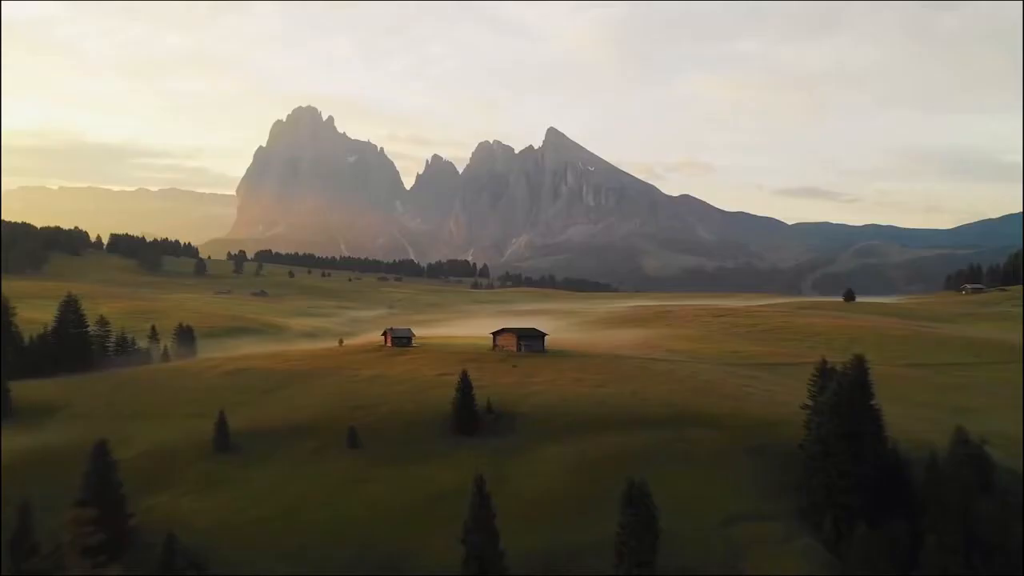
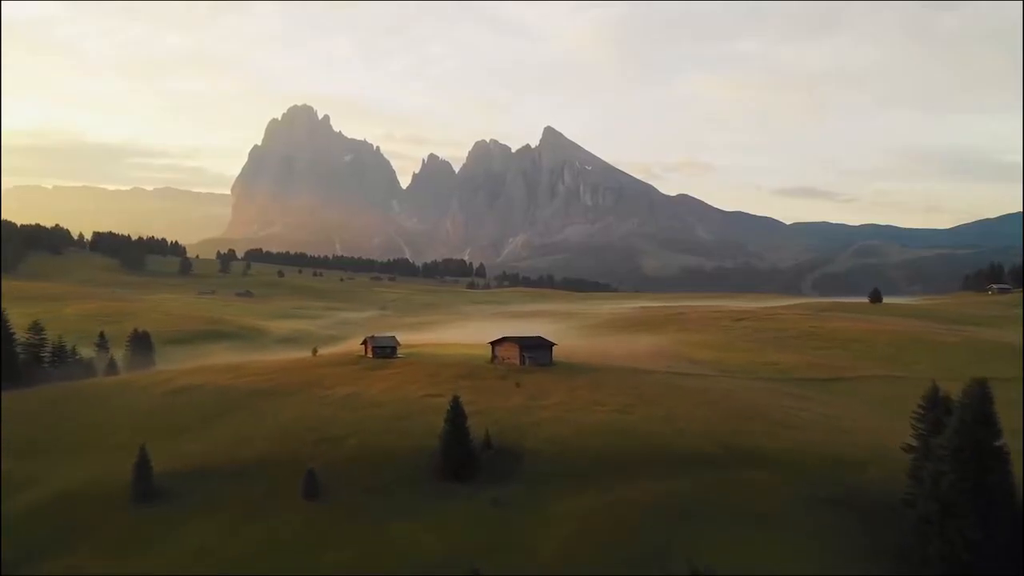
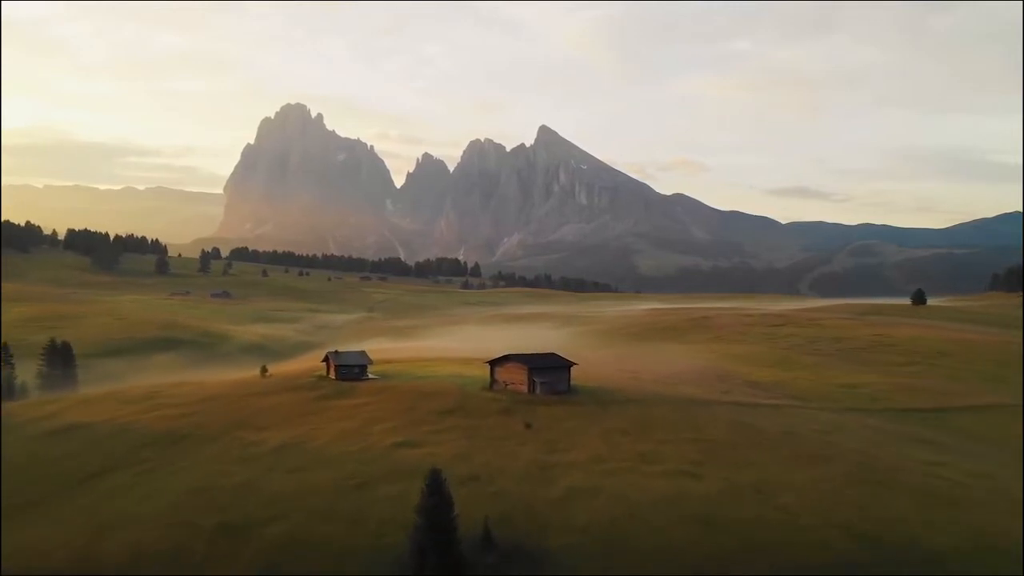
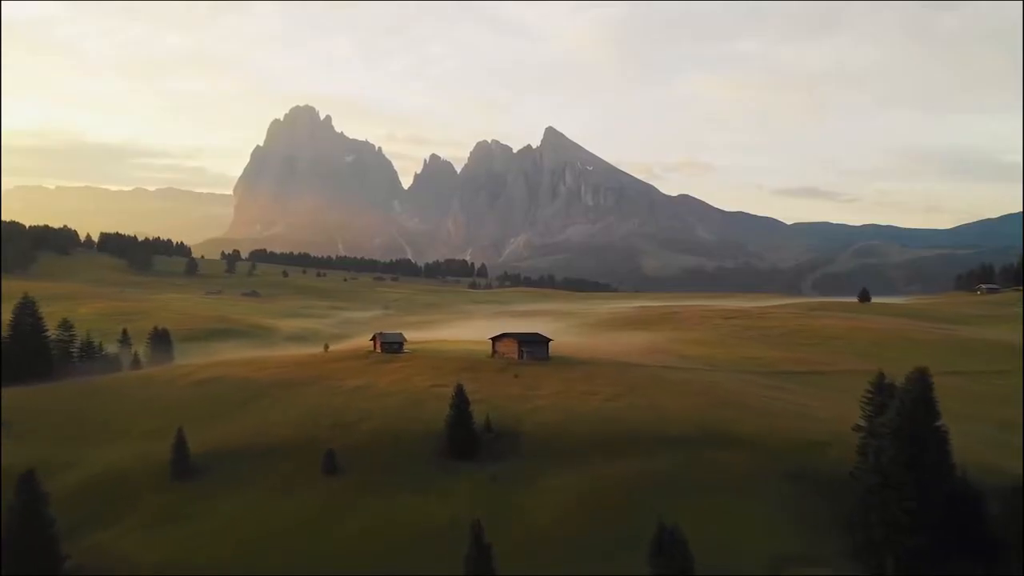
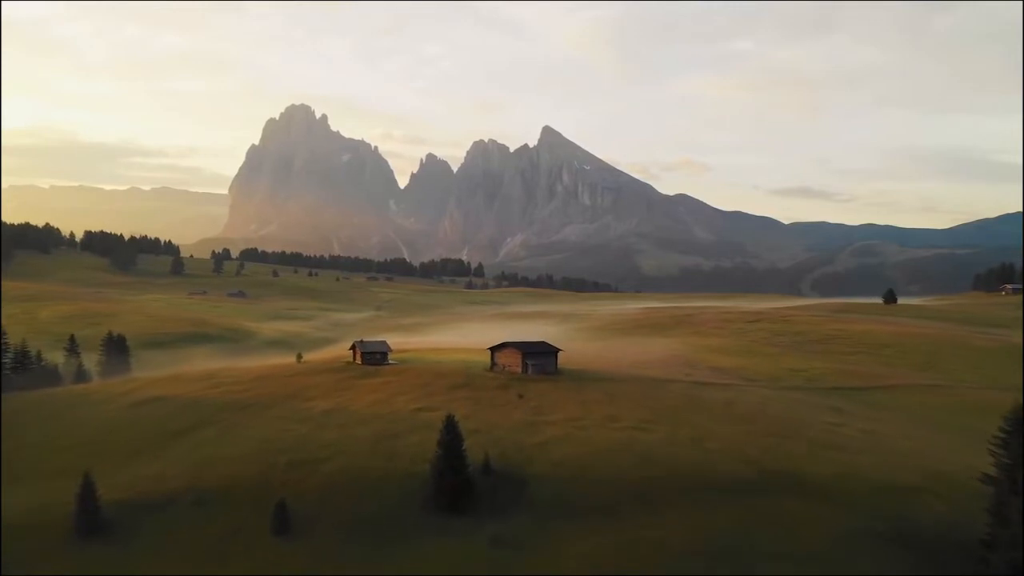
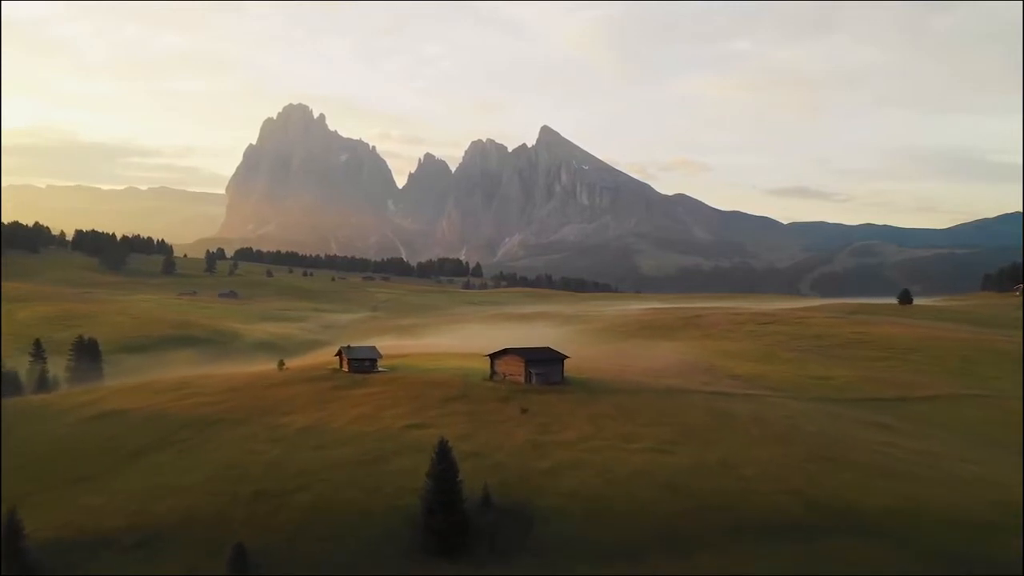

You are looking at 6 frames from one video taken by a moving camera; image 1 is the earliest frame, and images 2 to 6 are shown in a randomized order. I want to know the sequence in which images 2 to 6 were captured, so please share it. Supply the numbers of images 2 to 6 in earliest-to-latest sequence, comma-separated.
4, 2, 5, 6, 3
